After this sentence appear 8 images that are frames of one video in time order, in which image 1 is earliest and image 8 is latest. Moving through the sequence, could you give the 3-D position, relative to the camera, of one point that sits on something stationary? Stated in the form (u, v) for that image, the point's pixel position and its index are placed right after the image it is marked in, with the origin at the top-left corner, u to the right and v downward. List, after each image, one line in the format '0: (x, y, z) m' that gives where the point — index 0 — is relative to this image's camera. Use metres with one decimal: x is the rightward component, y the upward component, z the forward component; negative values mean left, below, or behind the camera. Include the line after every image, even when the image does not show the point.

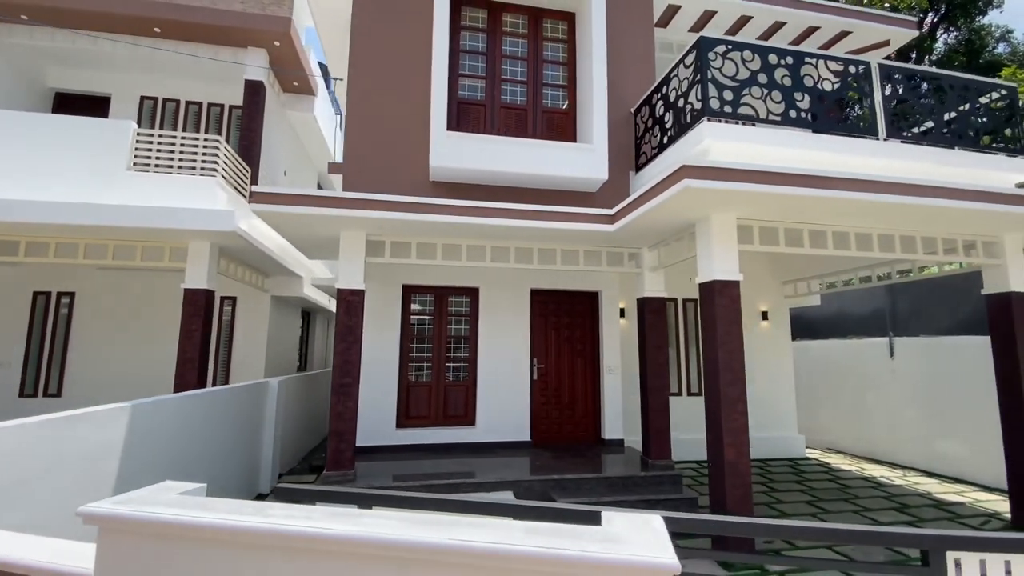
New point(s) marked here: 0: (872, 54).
0: (+5.8, +3.7, +8.1) m
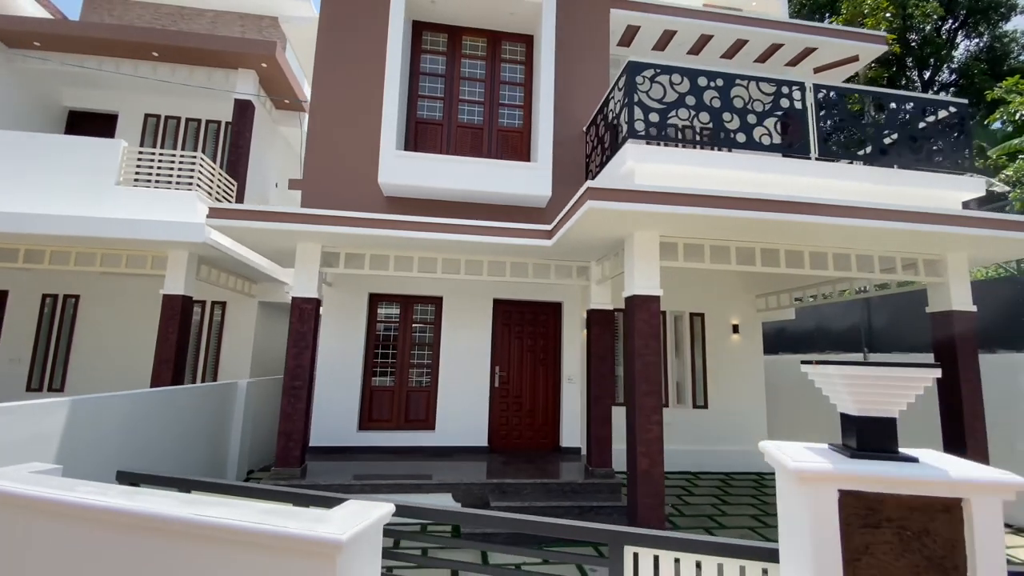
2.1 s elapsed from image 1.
0: (+5.3, +3.5, +8.1) m
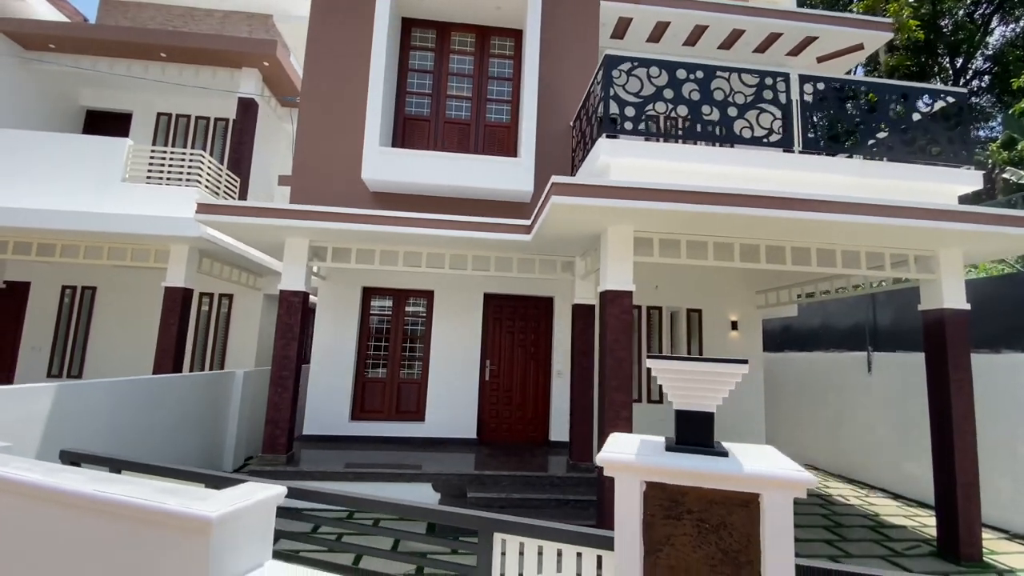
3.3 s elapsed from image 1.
0: (+5.2, +3.5, +7.8) m
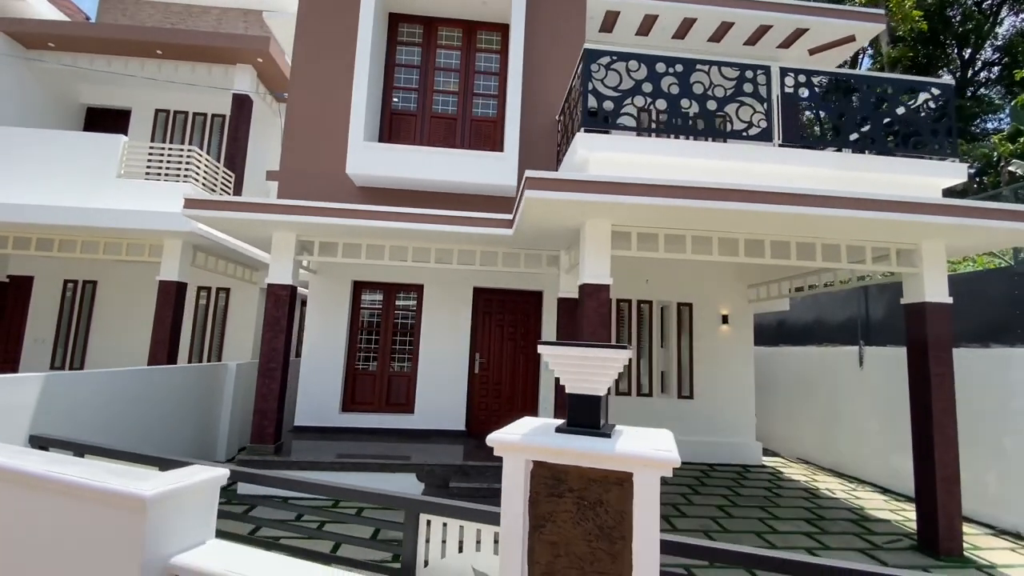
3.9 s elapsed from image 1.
0: (+5.0, +3.6, +7.8) m
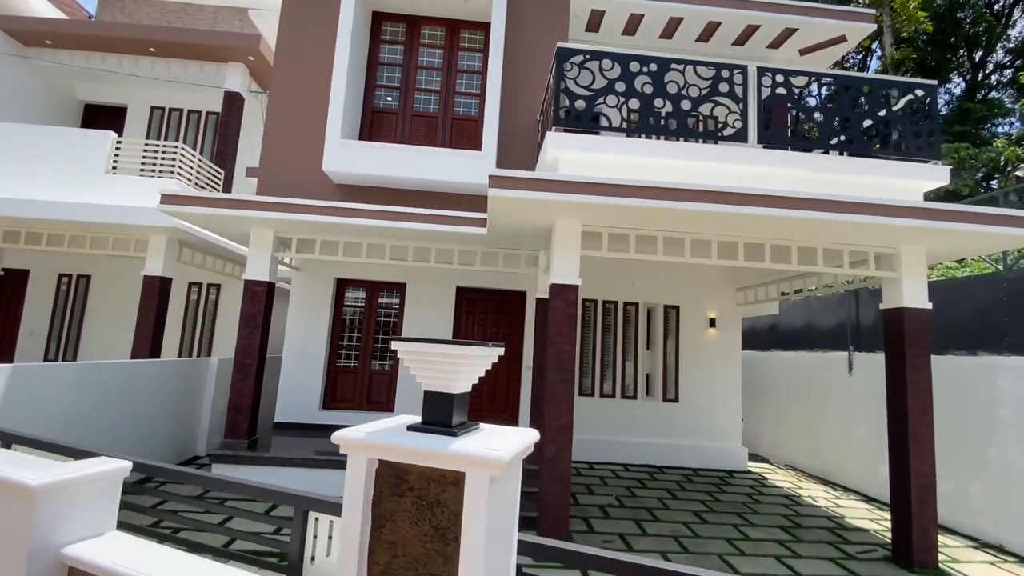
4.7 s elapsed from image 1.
0: (+4.8, +3.6, +7.6) m
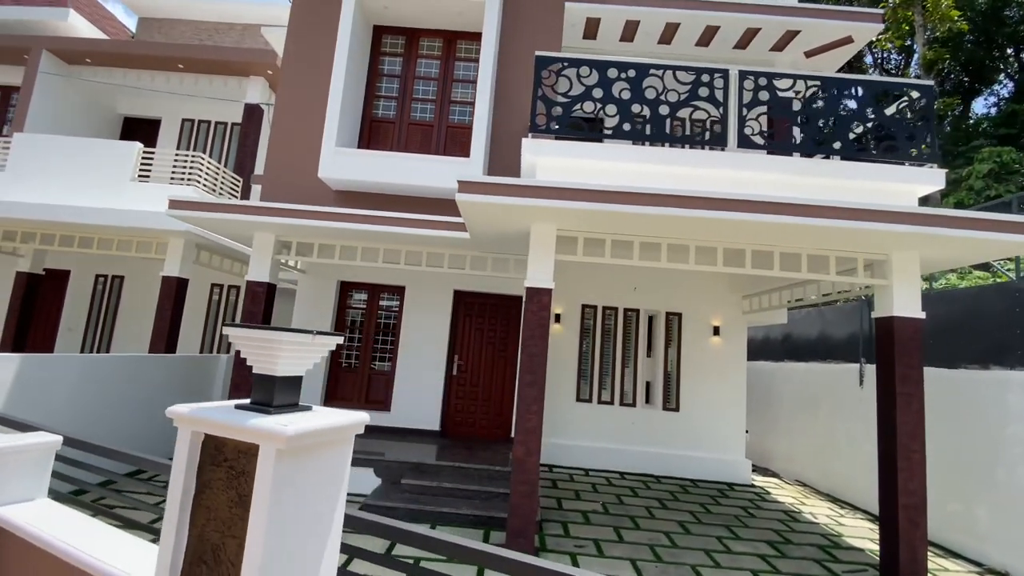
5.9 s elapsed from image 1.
0: (+4.8, +3.4, +7.4) m
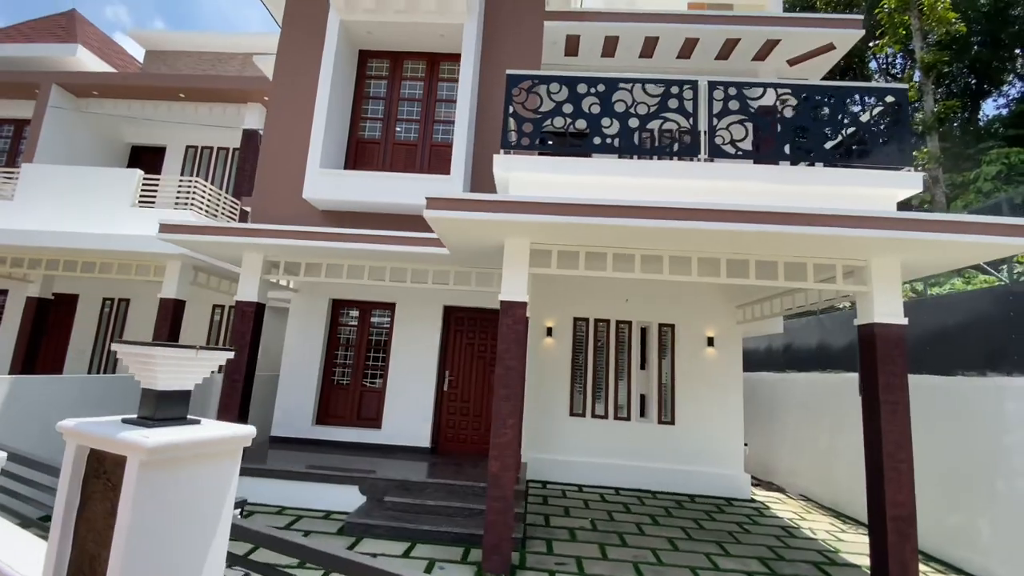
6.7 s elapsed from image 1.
0: (+4.6, +3.3, +7.4) m
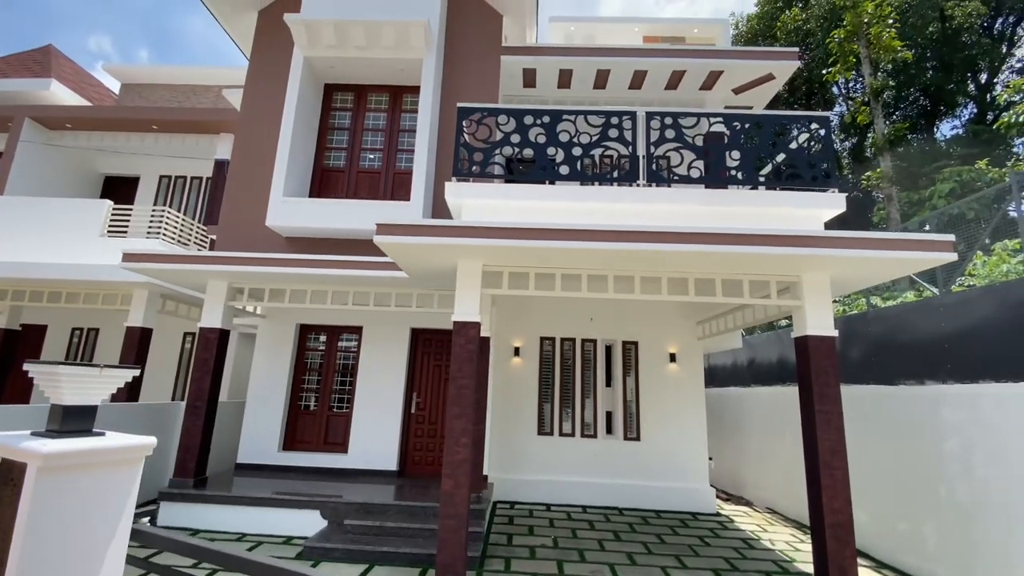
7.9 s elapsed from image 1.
0: (+3.9, +3.1, +7.8) m
